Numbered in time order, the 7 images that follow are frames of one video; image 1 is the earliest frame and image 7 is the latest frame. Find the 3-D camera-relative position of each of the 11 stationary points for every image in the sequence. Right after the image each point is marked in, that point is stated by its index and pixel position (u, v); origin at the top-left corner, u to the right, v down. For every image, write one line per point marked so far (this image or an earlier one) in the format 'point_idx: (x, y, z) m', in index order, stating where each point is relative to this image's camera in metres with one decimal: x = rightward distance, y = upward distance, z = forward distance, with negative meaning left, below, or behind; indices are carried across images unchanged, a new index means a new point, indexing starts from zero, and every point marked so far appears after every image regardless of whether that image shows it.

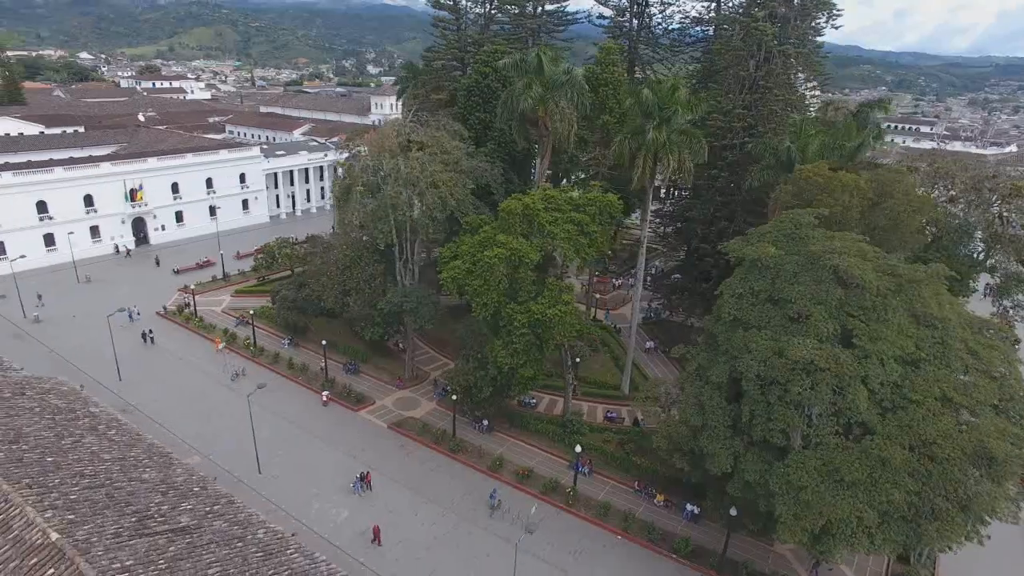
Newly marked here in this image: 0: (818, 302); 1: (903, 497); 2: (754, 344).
0: (+8.1, -0.4, +17.6) m
1: (+9.3, -5.0, +15.4) m
2: (+6.5, -1.5, +17.7) m
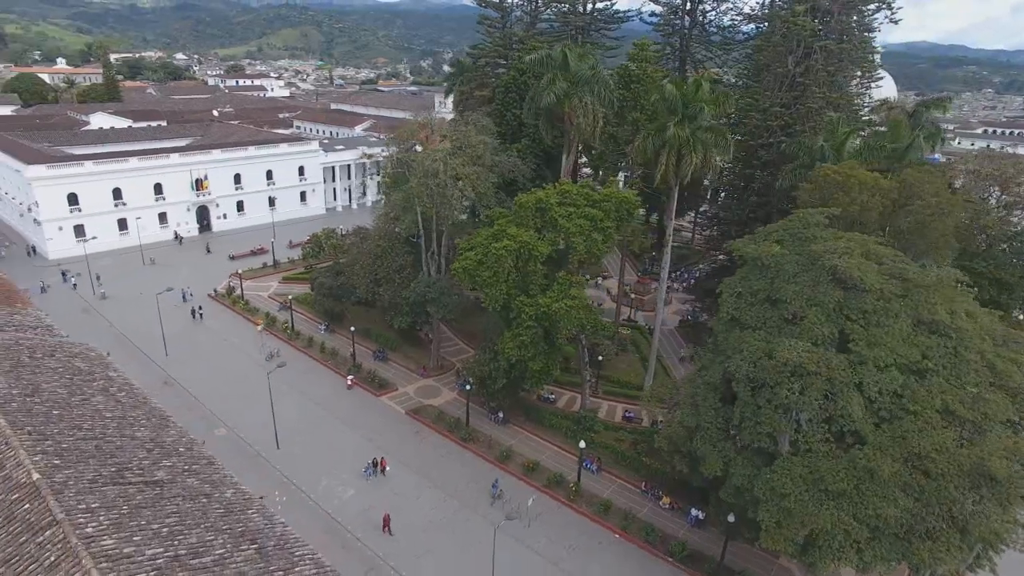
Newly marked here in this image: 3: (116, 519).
0: (+7.8, -0.4, +17.0) m
1: (+8.6, -5.0, +14.6) m
2: (+6.1, -1.5, +17.2) m
3: (-6.7, -3.9, +11.1) m
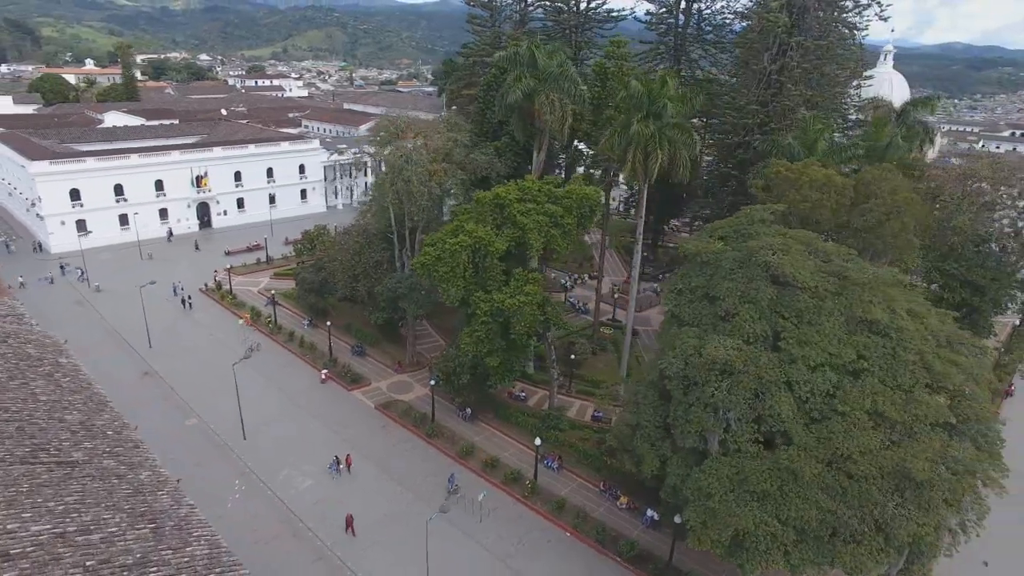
0: (+6.0, -0.3, +16.7) m
1: (+6.6, -5.0, +14.3) m
2: (+4.4, -1.4, +17.0) m
3: (-8.8, -3.7, +11.4) m
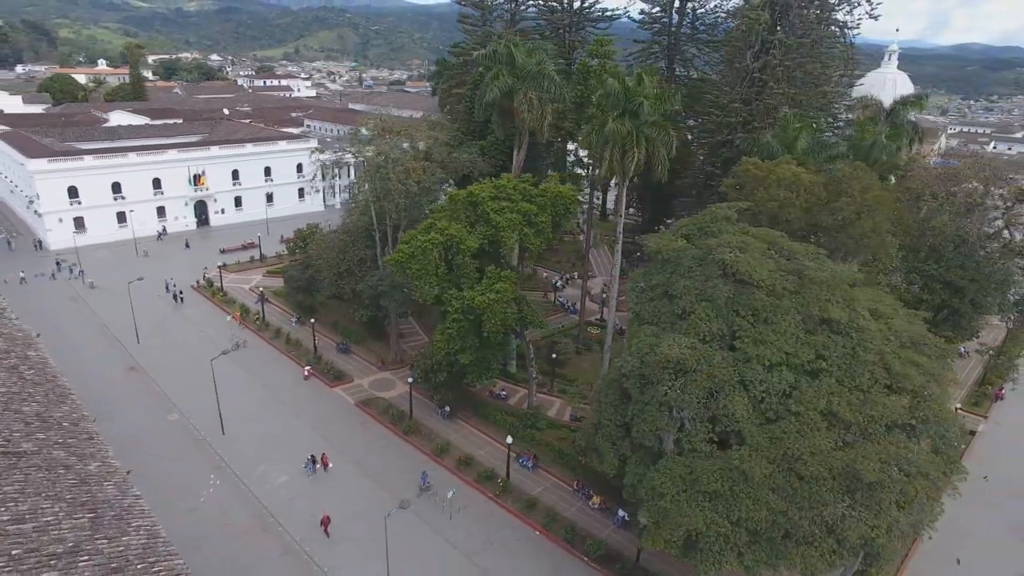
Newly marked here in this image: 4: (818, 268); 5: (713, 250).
0: (+4.9, -0.3, +16.6) m
1: (+5.5, -4.9, +14.2) m
2: (+3.3, -1.3, +16.9) m
3: (-10.0, -3.5, +11.6) m
4: (+8.0, +0.5, +17.0) m
5: (+5.4, +1.0, +17.4) m
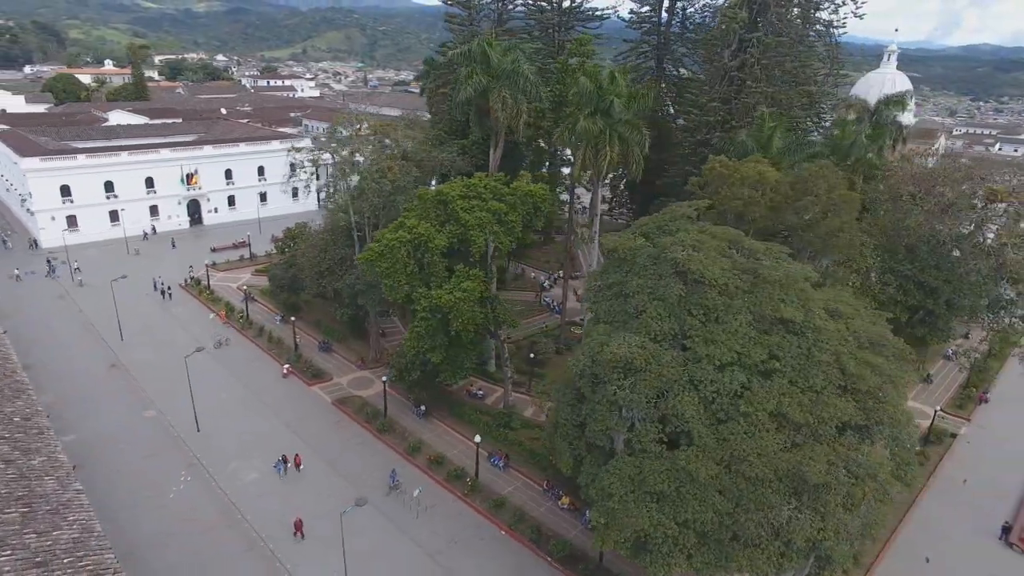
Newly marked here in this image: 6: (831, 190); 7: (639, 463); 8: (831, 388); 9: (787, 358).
0: (+3.7, -0.3, +16.5) m
1: (+4.2, -4.9, +14.0) m
2: (+2.1, -1.3, +16.8) m
3: (-11.3, -3.4, +11.7) m
4: (+6.8, +0.5, +16.8) m
5: (+4.2, +1.0, +17.3) m
6: (+9.7, +2.9, +19.6) m
7: (+2.9, -4.0, +15.2) m
8: (+7.4, -2.3, +15.1) m
9: (+6.5, -1.7, +15.5) m
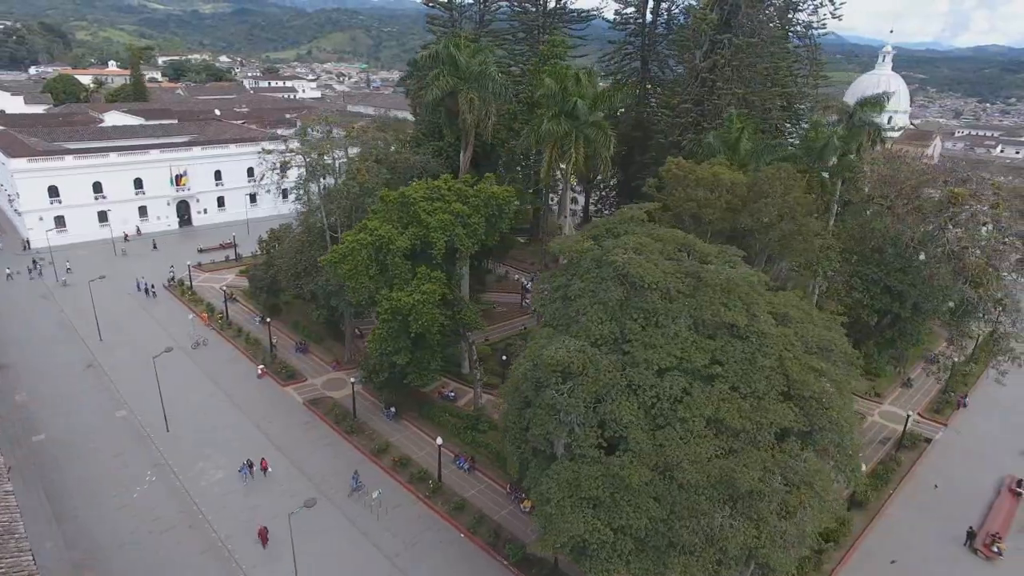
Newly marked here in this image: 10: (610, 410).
0: (+2.3, -0.4, +16.3) m
1: (+2.8, -5.0, +13.9) m
2: (+0.7, -1.4, +16.7) m
3: (-12.8, -3.4, +11.8) m
4: (+5.4, +0.4, +16.7) m
5: (+2.8, +0.9, +17.2) m
6: (+8.3, +2.8, +19.4) m
7: (+1.5, -4.1, +15.1) m
8: (+6.0, -2.4, +15.0) m
9: (+5.1, -1.8, +15.3) m
10: (+2.2, -2.8, +14.8) m
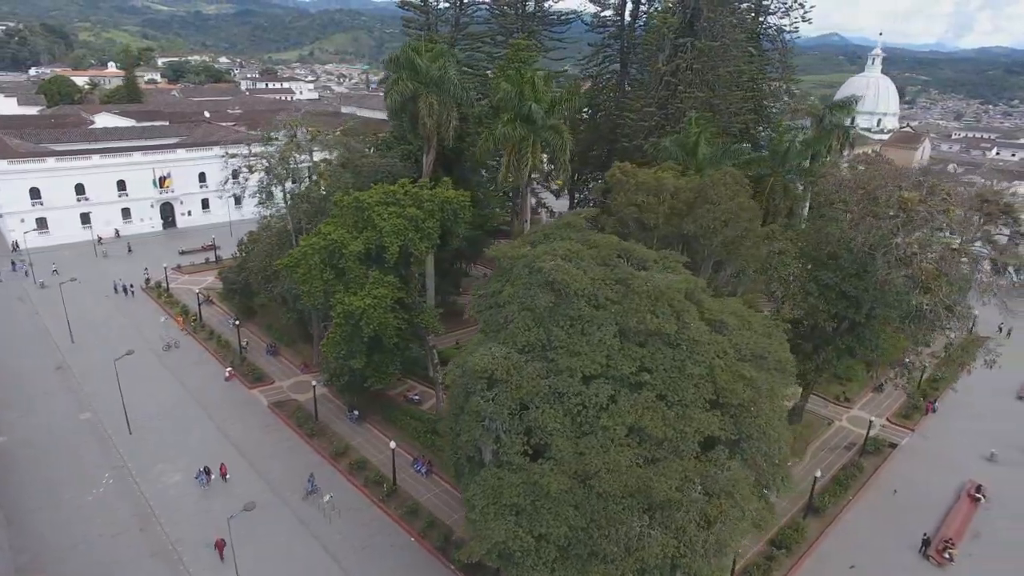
0: (+0.6, -0.5, +16.3) m
1: (+1.0, -5.2, +13.9) m
2: (-1.0, -1.5, +16.7) m
3: (-14.5, -3.5, +11.9) m
4: (+3.7, +0.3, +16.6) m
5: (+1.1, +0.8, +17.1) m
6: (+6.6, +2.6, +19.3) m
7: (-0.2, -4.3, +15.0) m
8: (+4.3, -2.6, +14.9) m
9: (+3.4, -1.9, +15.3) m
10: (+0.5, -2.9, +14.8) m
